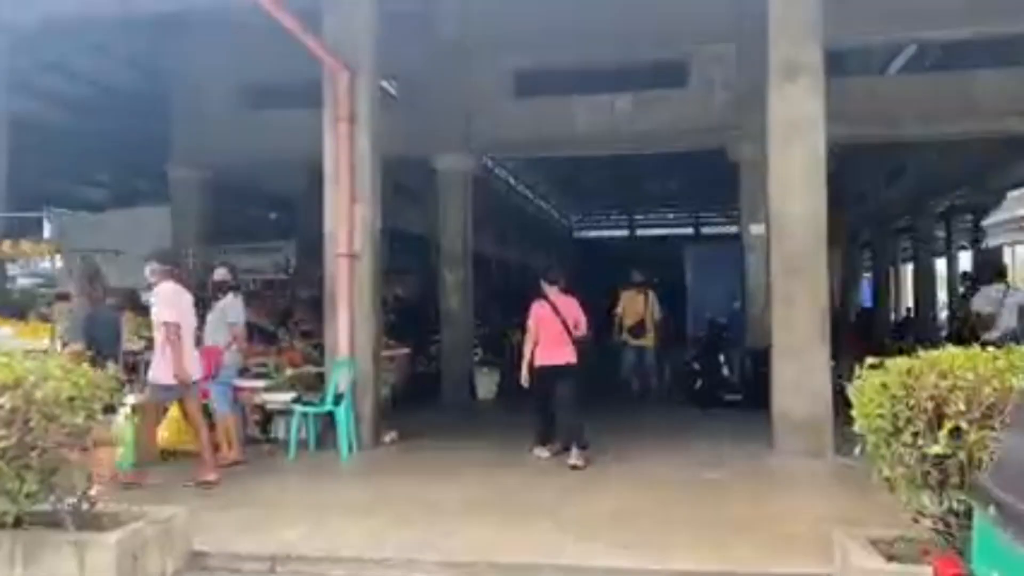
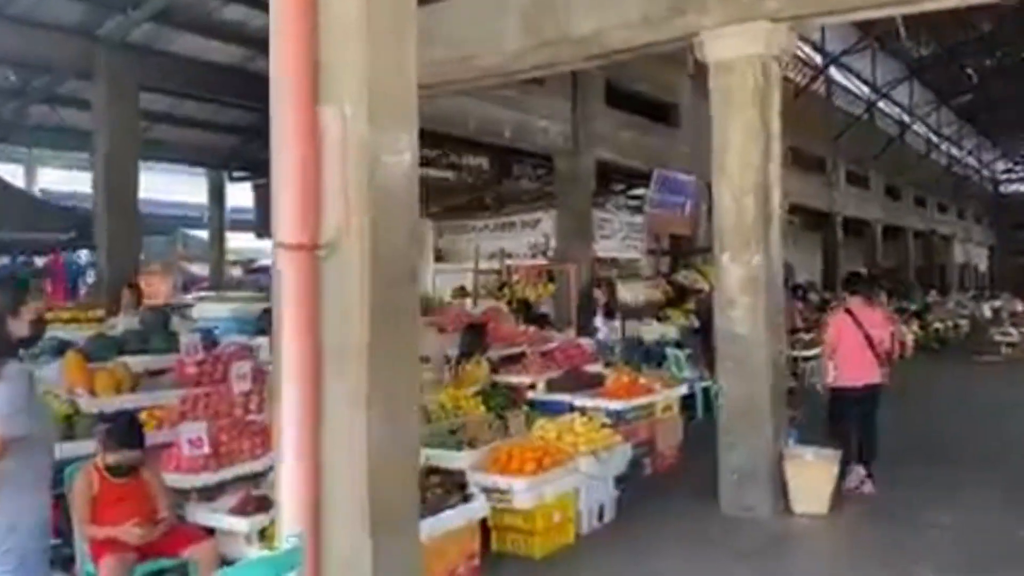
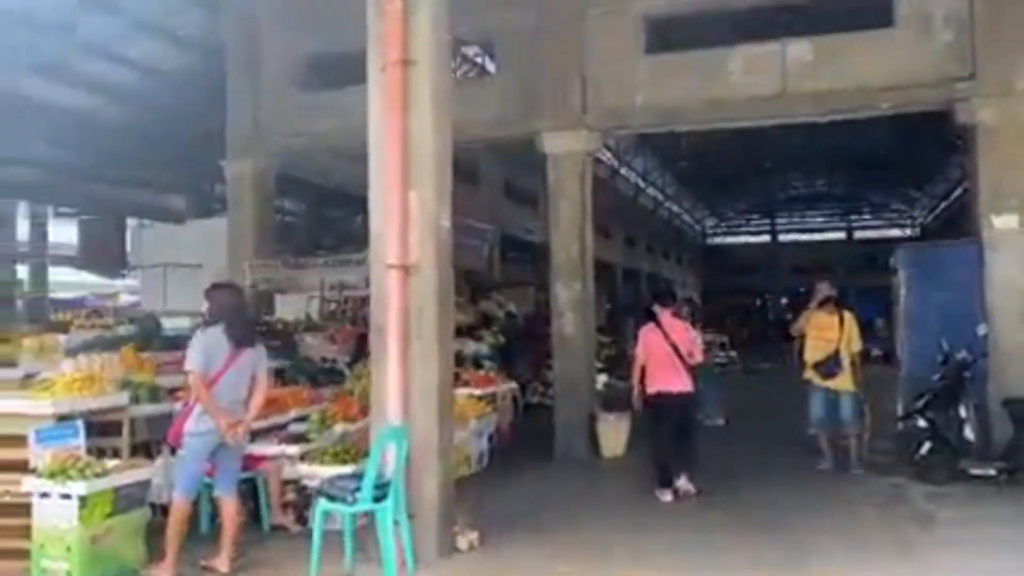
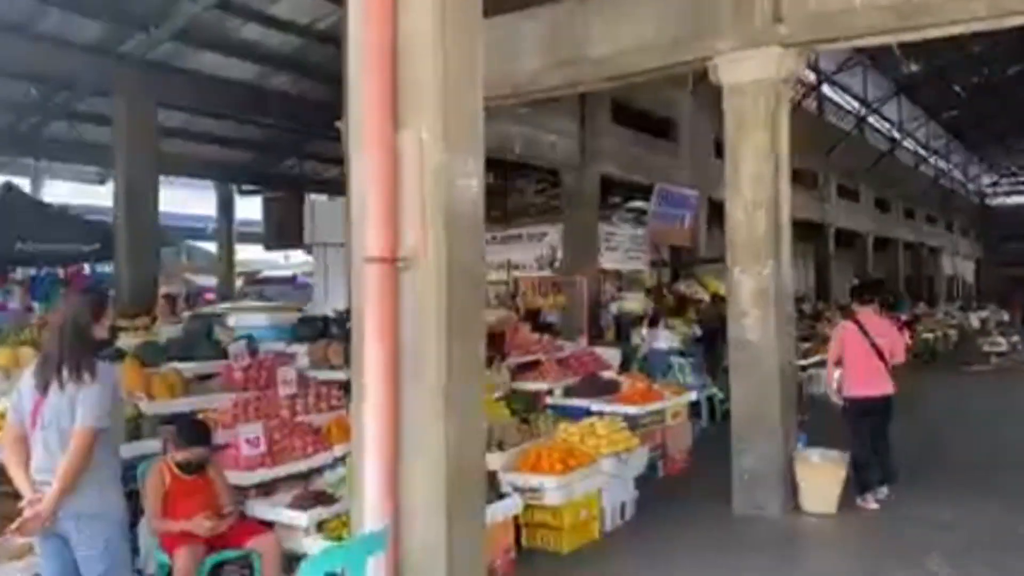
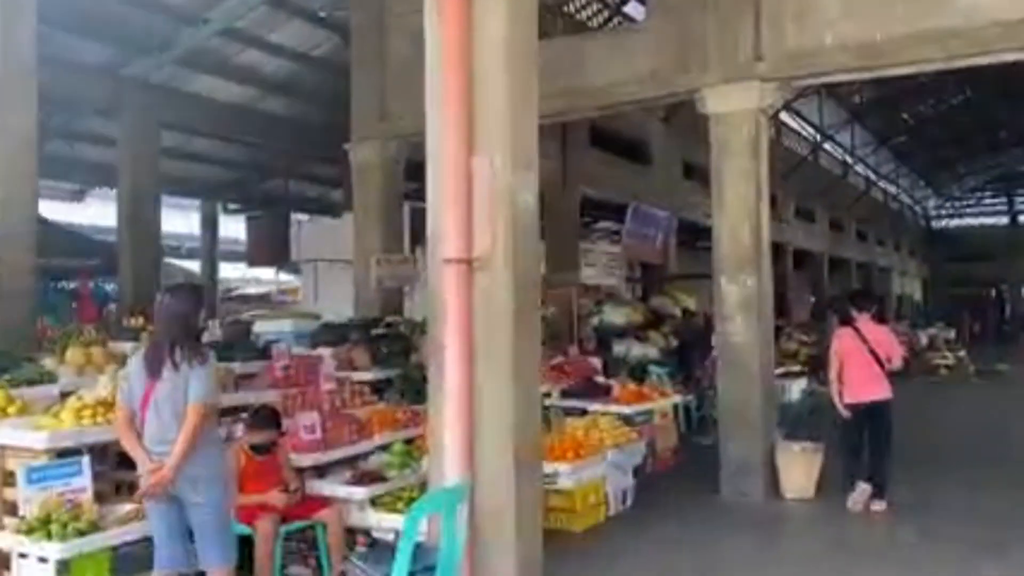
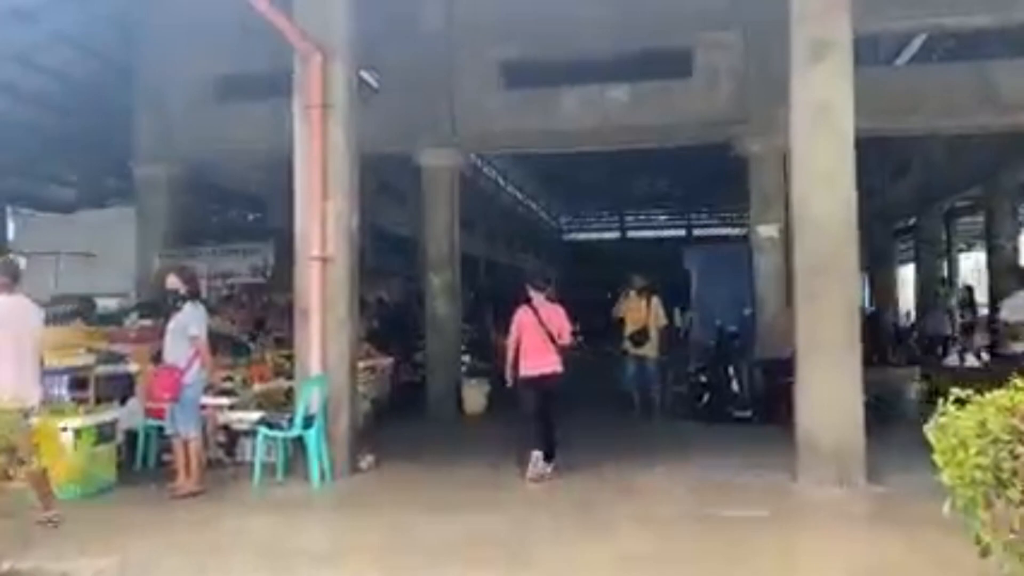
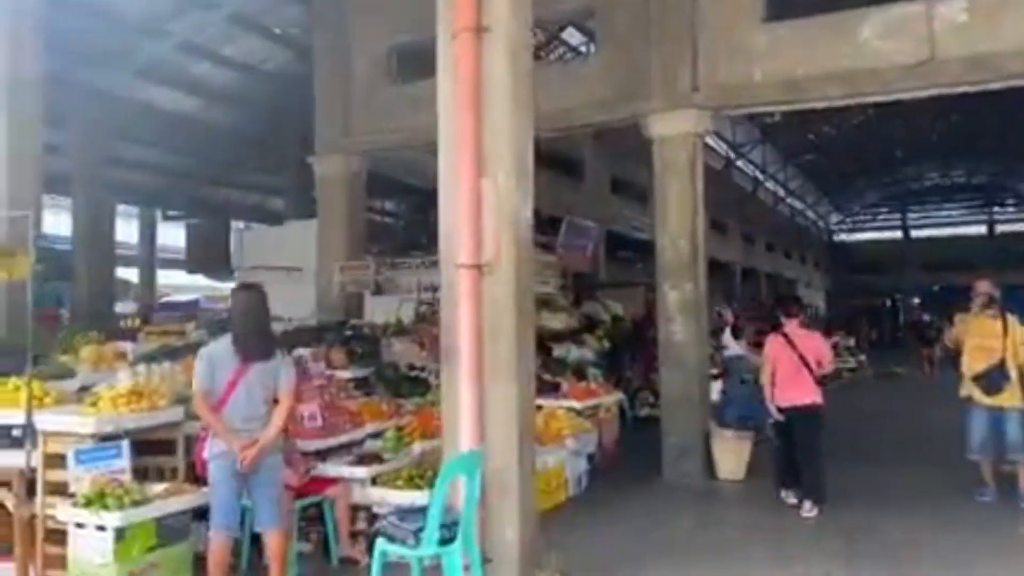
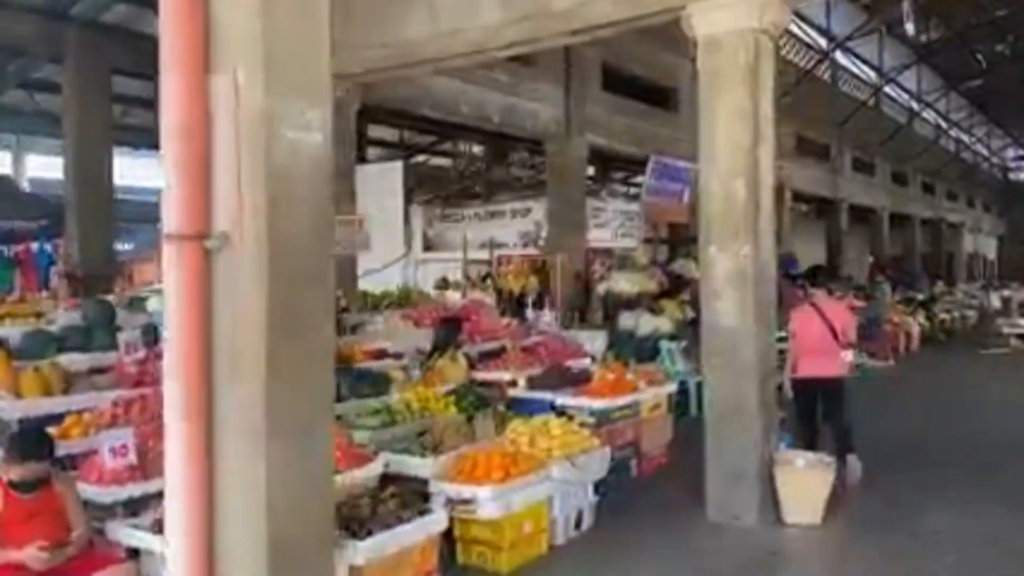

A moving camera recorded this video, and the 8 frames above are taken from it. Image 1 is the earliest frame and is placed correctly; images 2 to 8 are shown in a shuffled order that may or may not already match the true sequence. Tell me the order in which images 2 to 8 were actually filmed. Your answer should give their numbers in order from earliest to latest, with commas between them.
6, 3, 7, 5, 4, 2, 8
